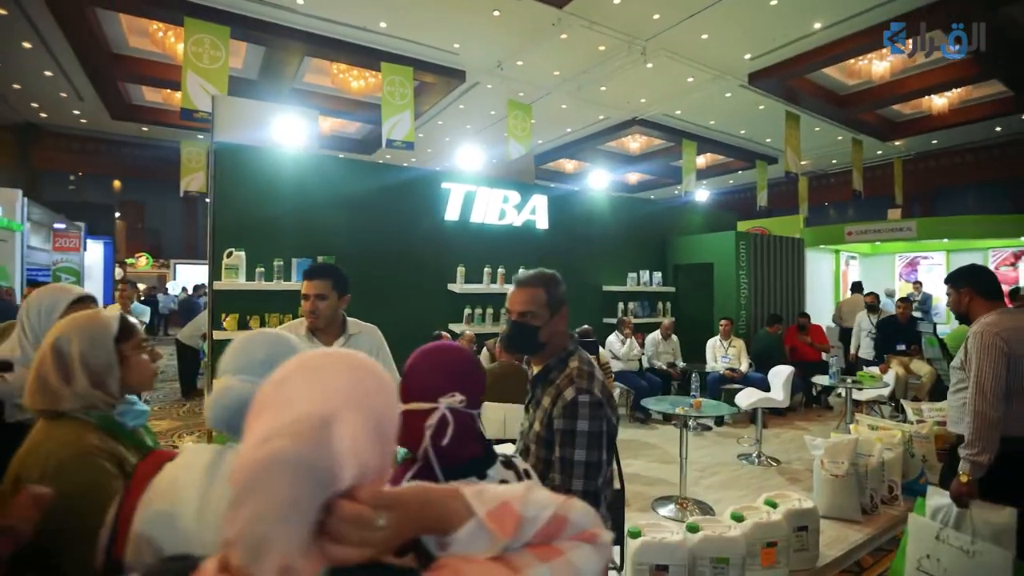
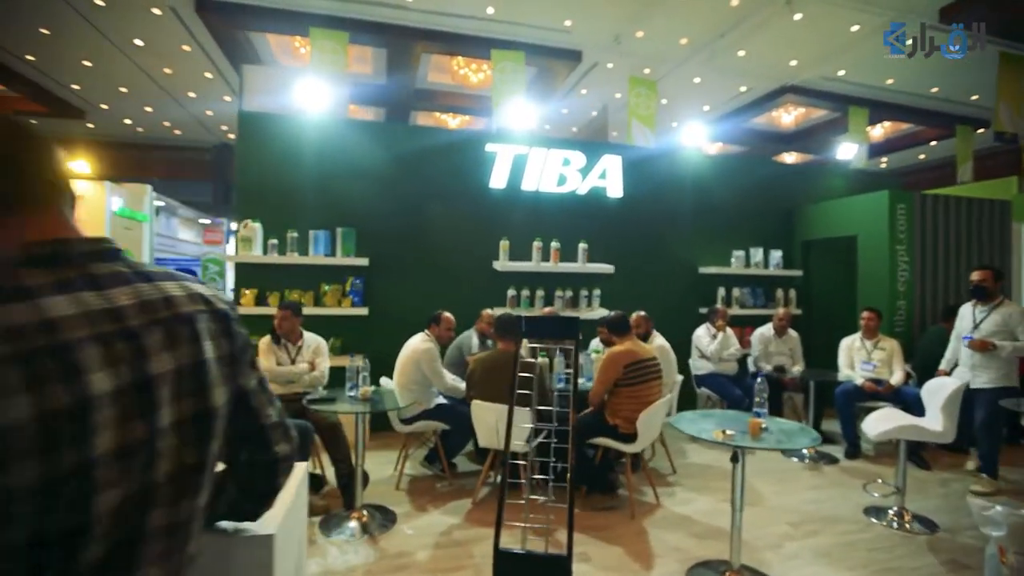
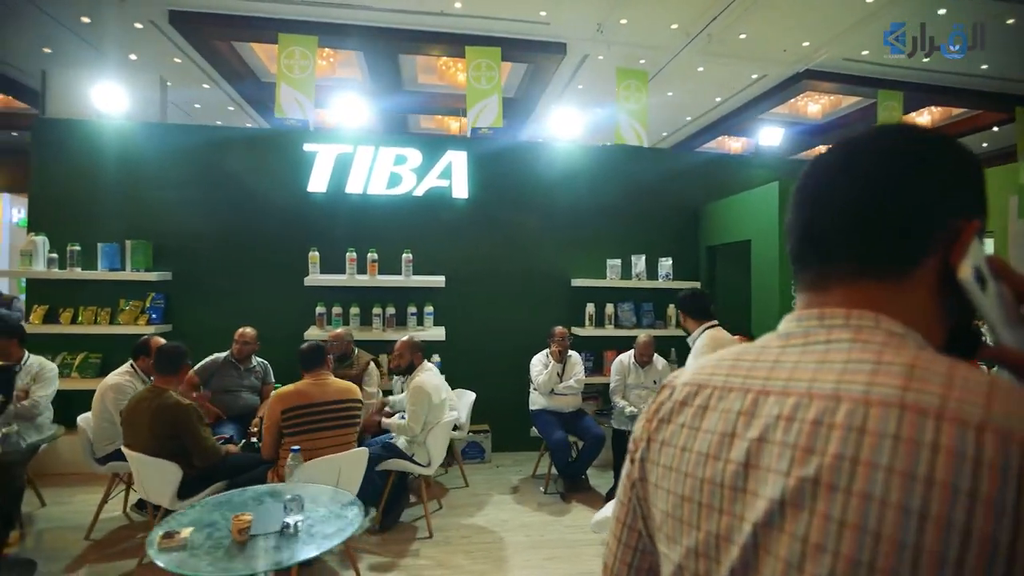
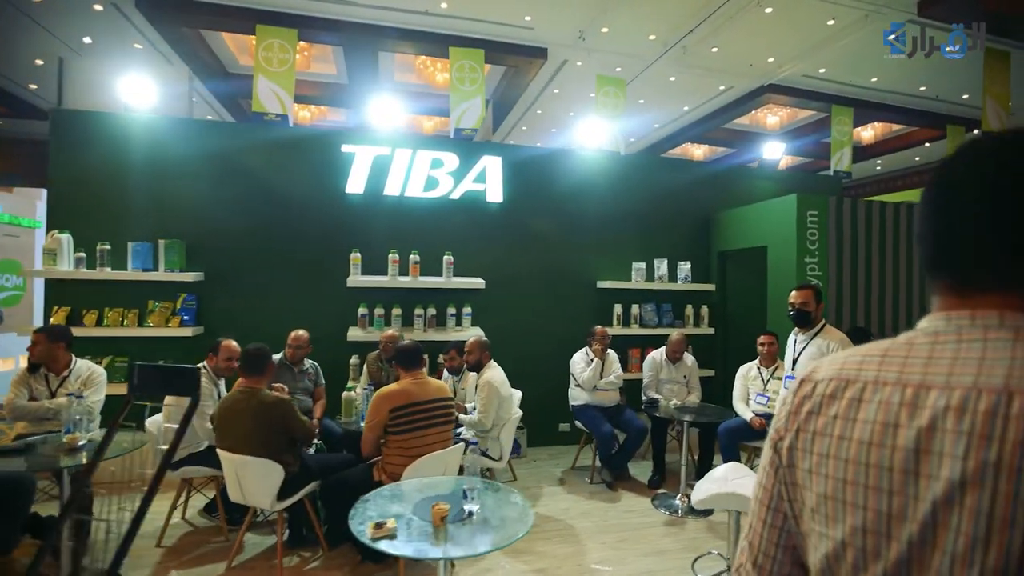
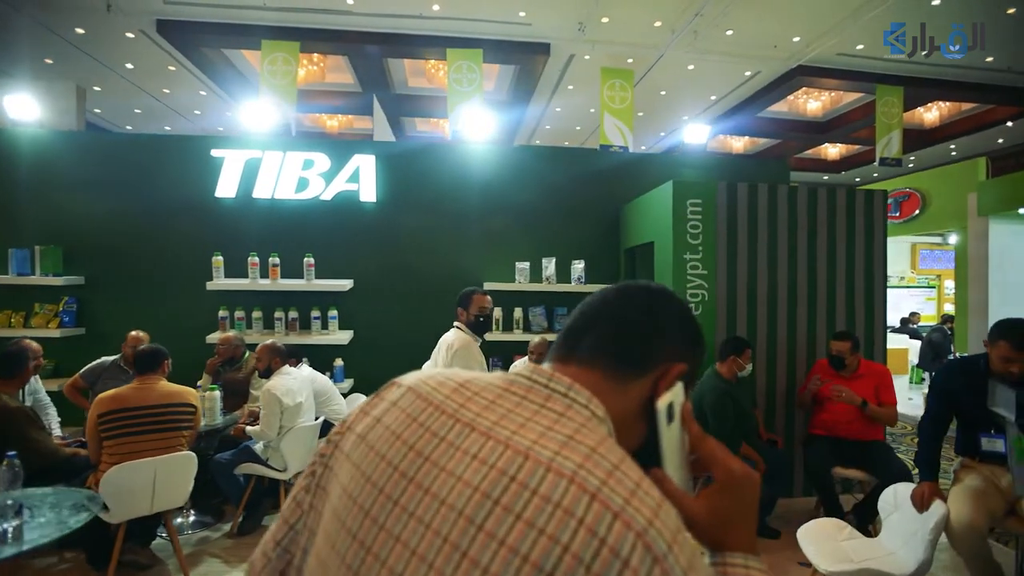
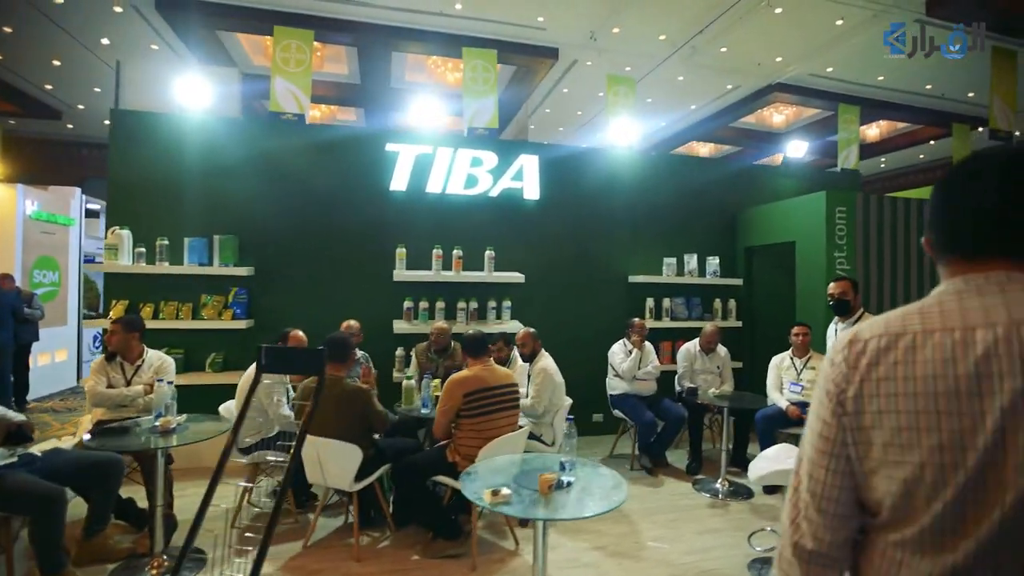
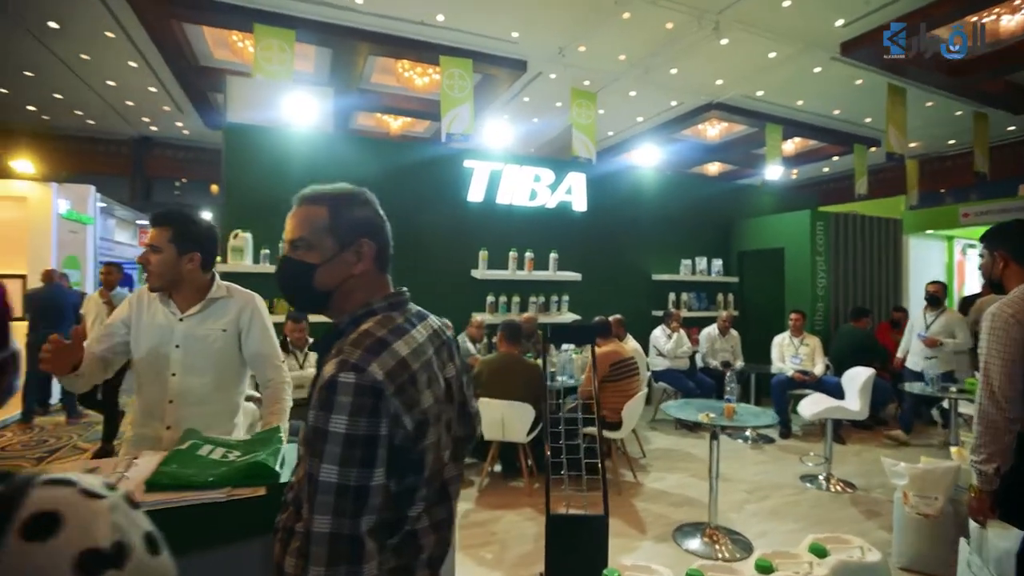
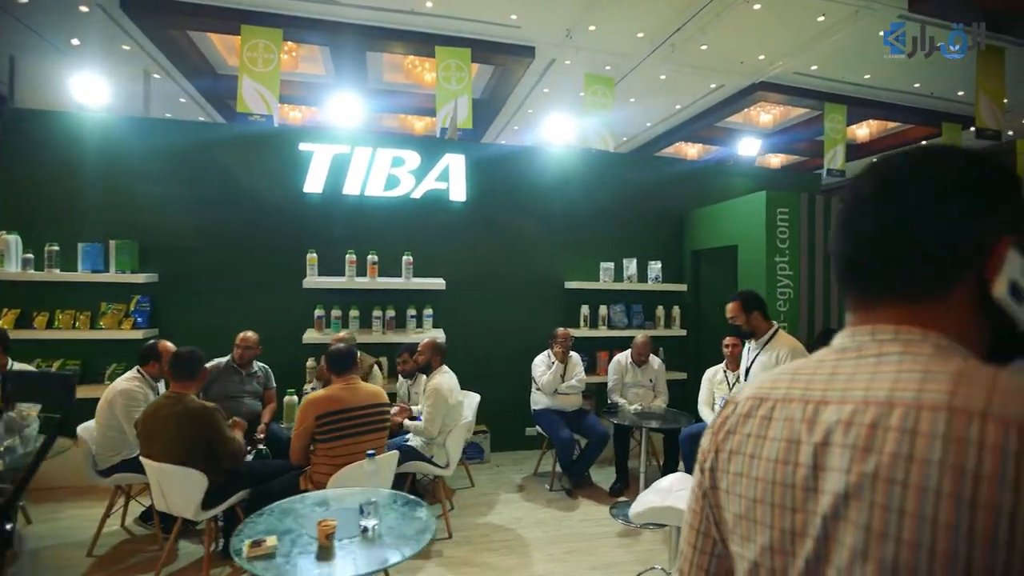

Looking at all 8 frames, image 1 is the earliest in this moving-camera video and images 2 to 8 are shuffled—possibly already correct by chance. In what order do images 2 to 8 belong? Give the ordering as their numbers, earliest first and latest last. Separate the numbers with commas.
7, 2, 6, 4, 8, 3, 5
